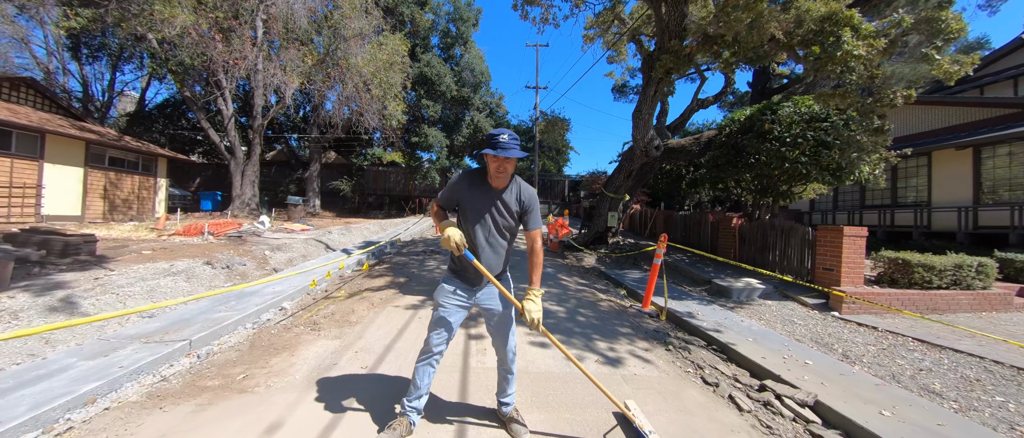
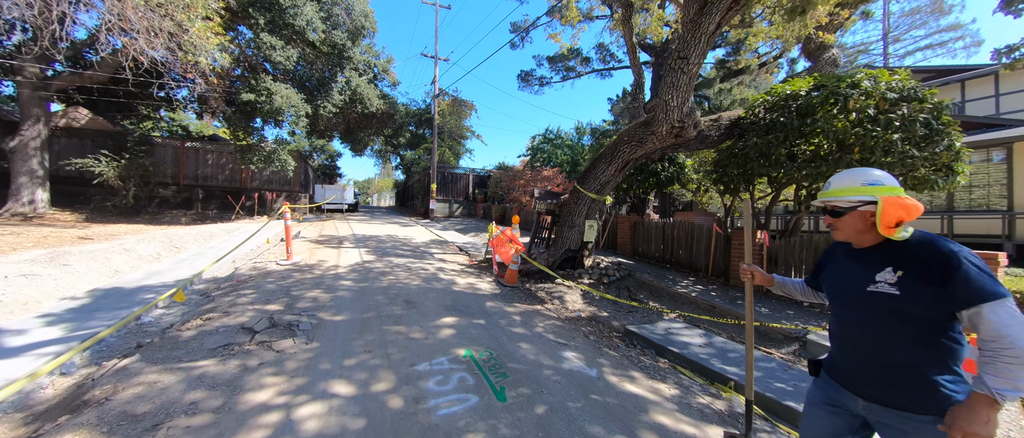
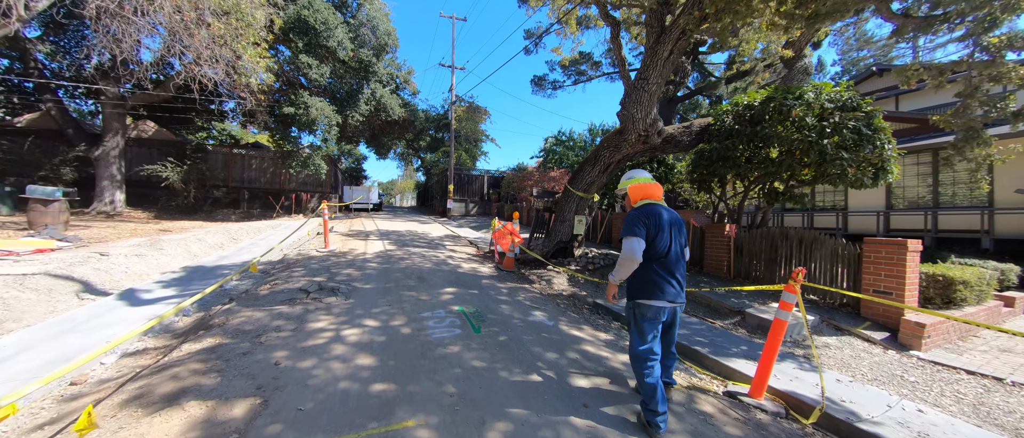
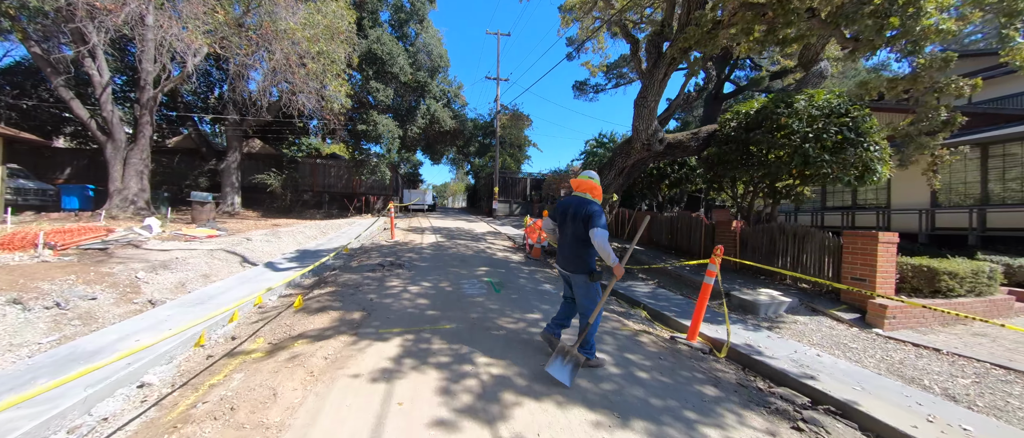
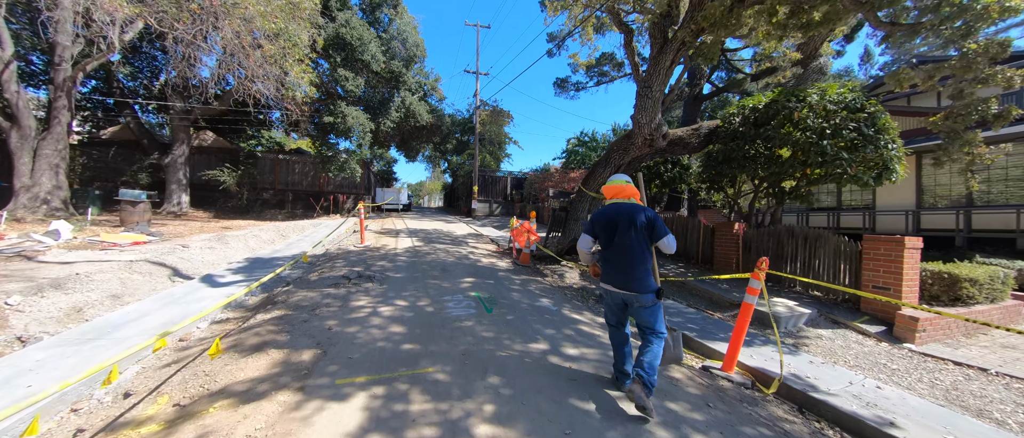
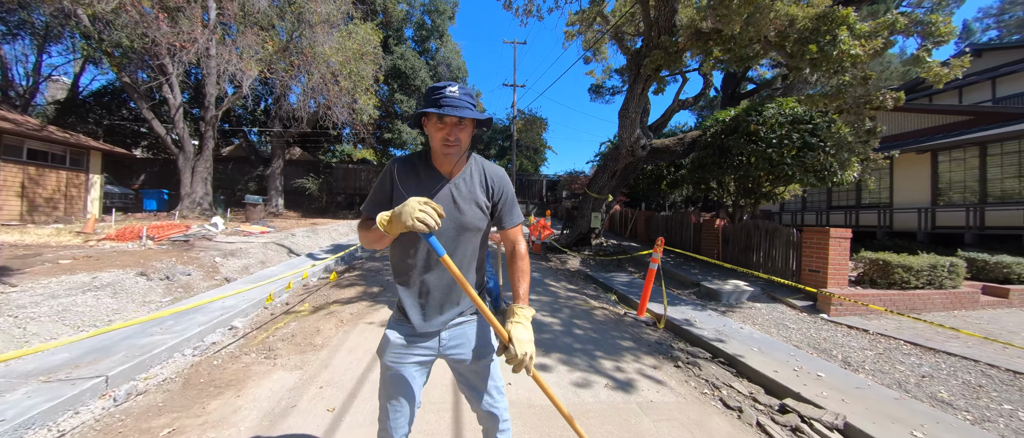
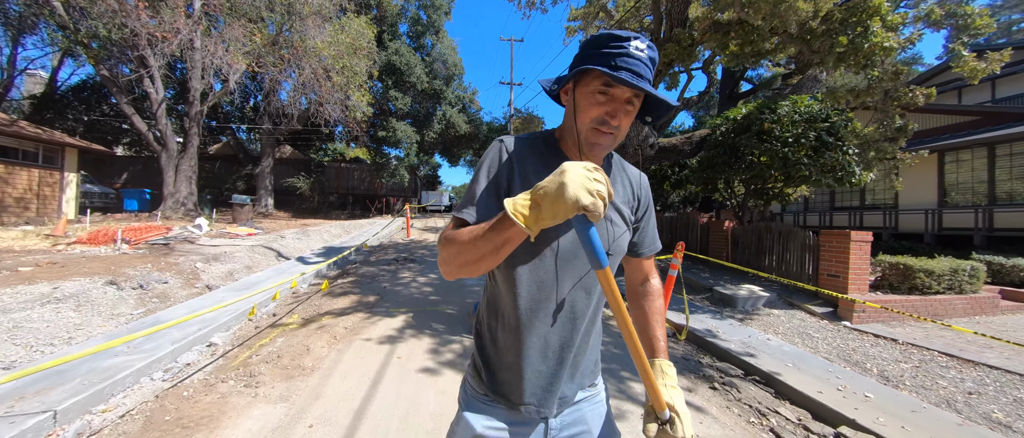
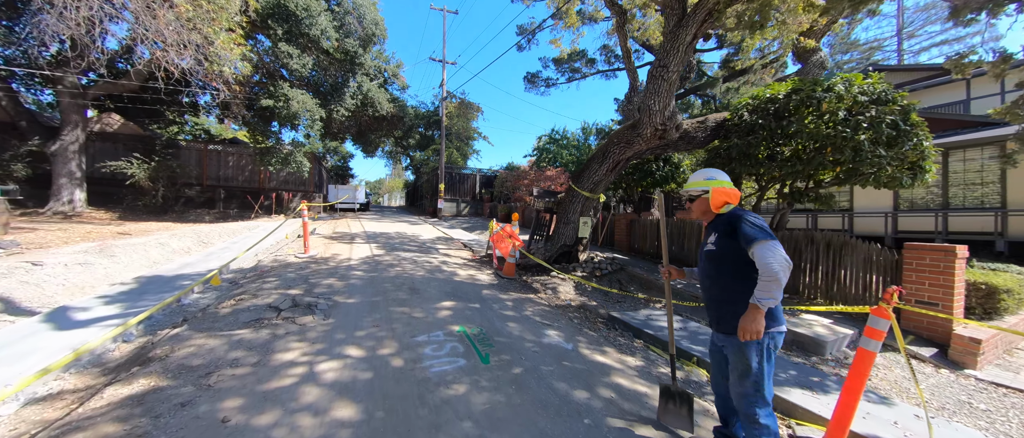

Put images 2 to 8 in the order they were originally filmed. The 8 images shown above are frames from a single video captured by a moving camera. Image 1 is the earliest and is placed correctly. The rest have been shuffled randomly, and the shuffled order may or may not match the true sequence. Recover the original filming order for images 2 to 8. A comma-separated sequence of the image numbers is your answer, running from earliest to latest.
6, 7, 4, 5, 3, 8, 2
